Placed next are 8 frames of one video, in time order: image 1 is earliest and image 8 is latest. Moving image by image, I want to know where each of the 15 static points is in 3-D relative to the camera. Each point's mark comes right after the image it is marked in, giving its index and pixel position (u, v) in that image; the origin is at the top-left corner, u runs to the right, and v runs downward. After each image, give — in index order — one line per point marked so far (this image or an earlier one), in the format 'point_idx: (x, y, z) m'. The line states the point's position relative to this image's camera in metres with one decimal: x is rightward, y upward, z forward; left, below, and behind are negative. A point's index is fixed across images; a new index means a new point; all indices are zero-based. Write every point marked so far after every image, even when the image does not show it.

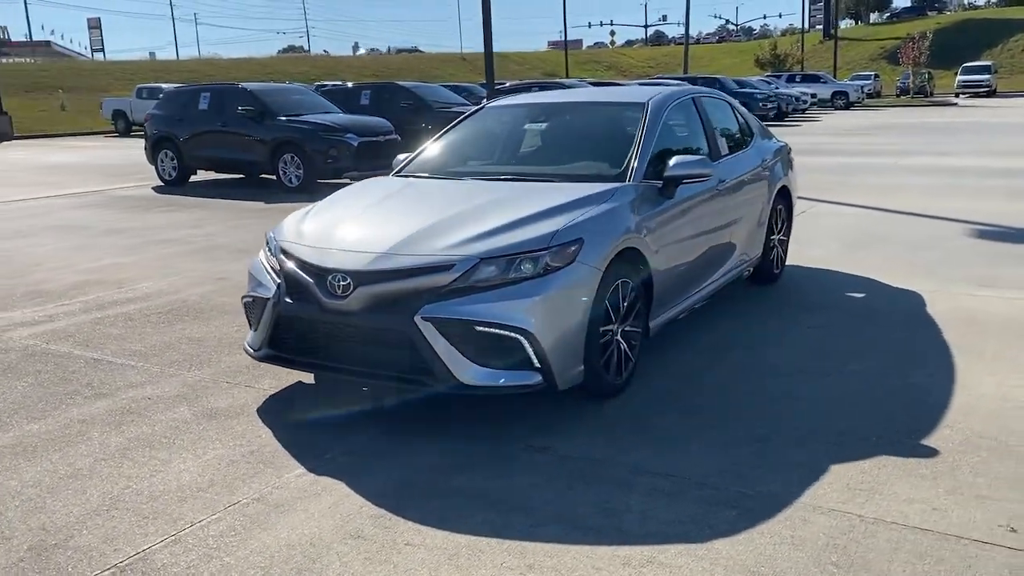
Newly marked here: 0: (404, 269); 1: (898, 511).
0: (-0.5, +0.1, +4.4) m
1: (+1.5, -0.9, +3.6) m
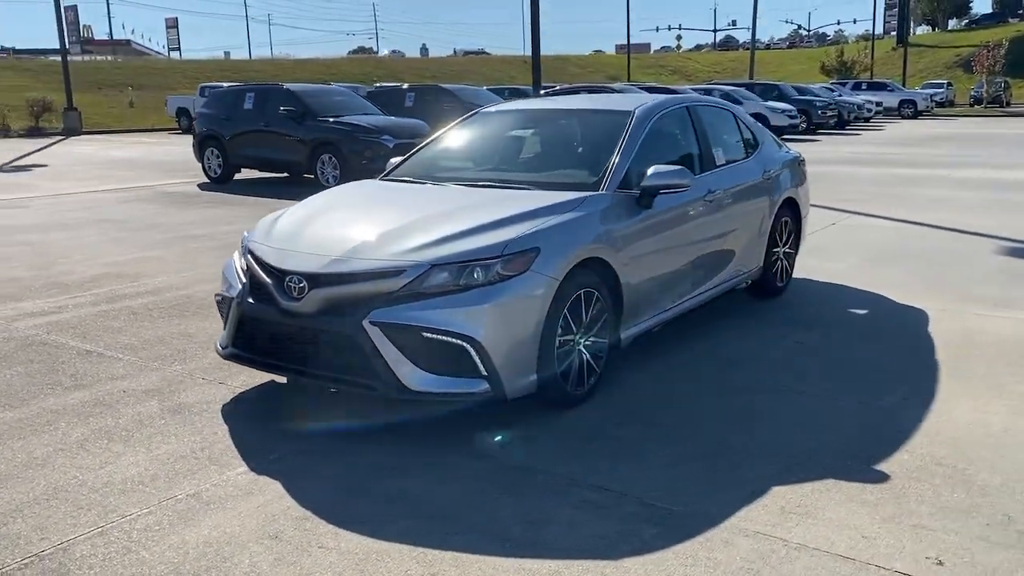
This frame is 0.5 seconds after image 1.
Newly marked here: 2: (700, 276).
0: (-0.7, +0.1, +4.4) m
1: (+1.2, -1.0, +3.5) m
2: (+1.3, +0.1, +6.3) m
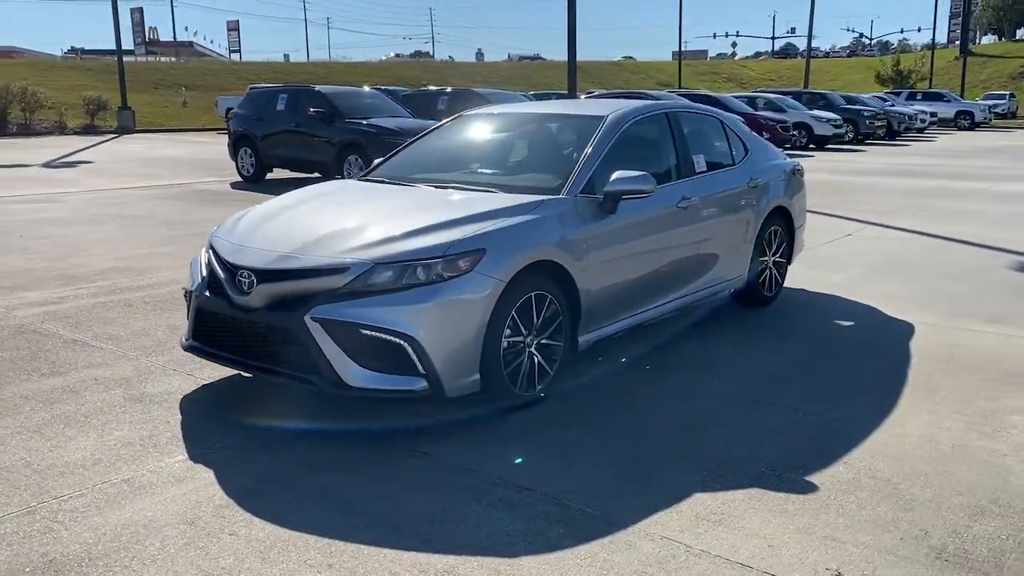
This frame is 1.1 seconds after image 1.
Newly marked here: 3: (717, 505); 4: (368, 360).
0: (-1.0, +0.1, +4.5) m
1: (+0.8, -1.0, +3.5) m
2: (+1.1, 0.0, +6.3) m
3: (+0.9, -0.9, +3.9) m
4: (-0.7, -0.4, +4.4) m
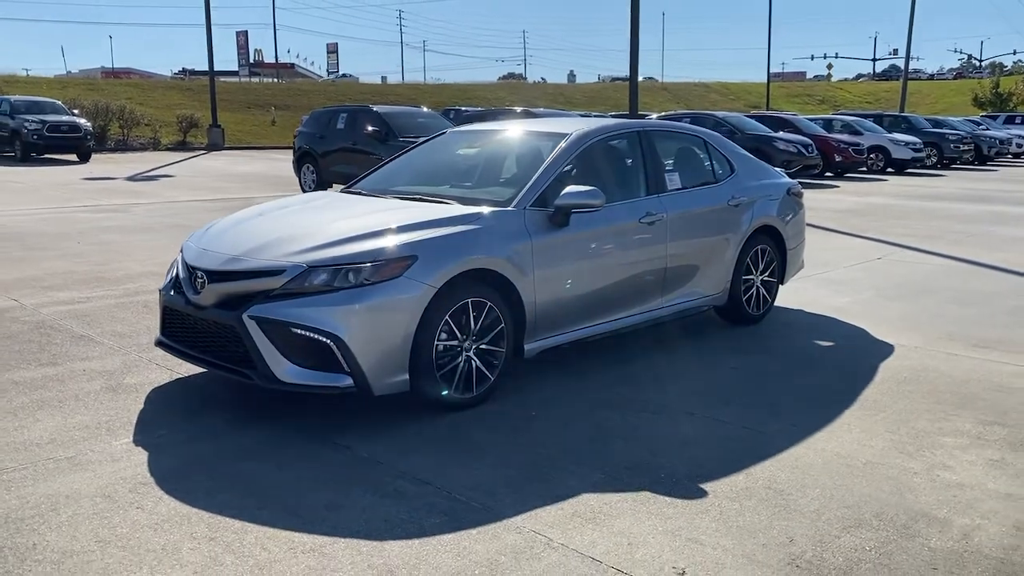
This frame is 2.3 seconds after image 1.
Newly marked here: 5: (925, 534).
0: (-1.4, +0.1, +4.8) m
1: (+0.3, -1.0, +3.6) m
2: (+0.9, -0.1, +6.4) m
3: (+0.4, -1.0, +4.0) m
4: (-1.1, -0.4, +4.7) m
5: (+1.7, -1.0, +3.8) m
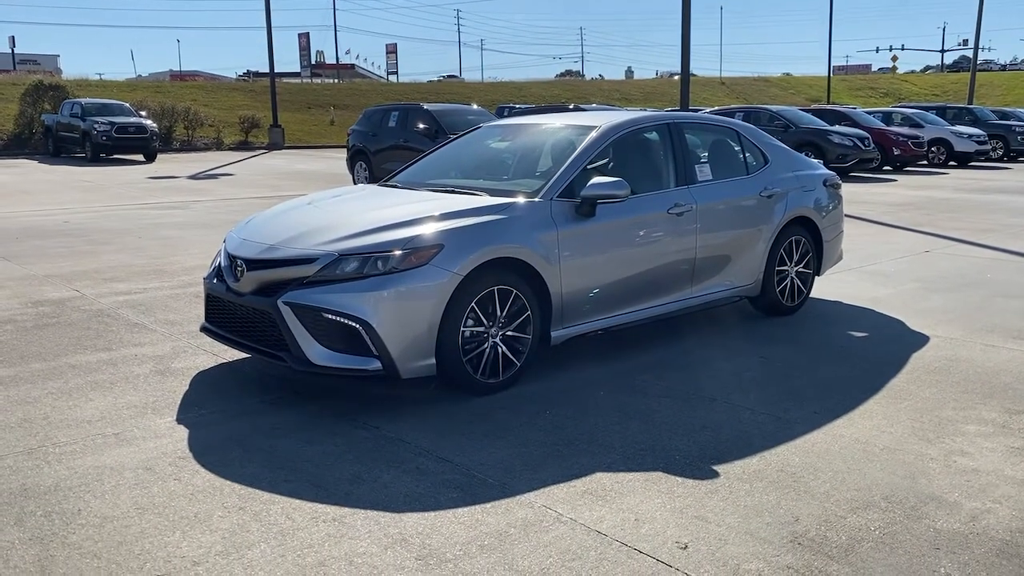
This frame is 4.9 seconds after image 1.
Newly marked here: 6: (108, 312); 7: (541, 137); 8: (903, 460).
0: (-1.3, +0.2, +5.1) m
1: (+0.4, -1.0, +3.8) m
2: (+1.1, 0.0, +6.5) m
3: (+0.5, -0.9, +4.1) m
4: (-1.0, -0.3, +4.9) m
5: (+1.8, -1.0, +3.8) m
6: (-3.4, -0.2, +7.7) m
7: (+0.2, +1.1, +6.6) m
8: (+1.9, -0.8, +4.4) m
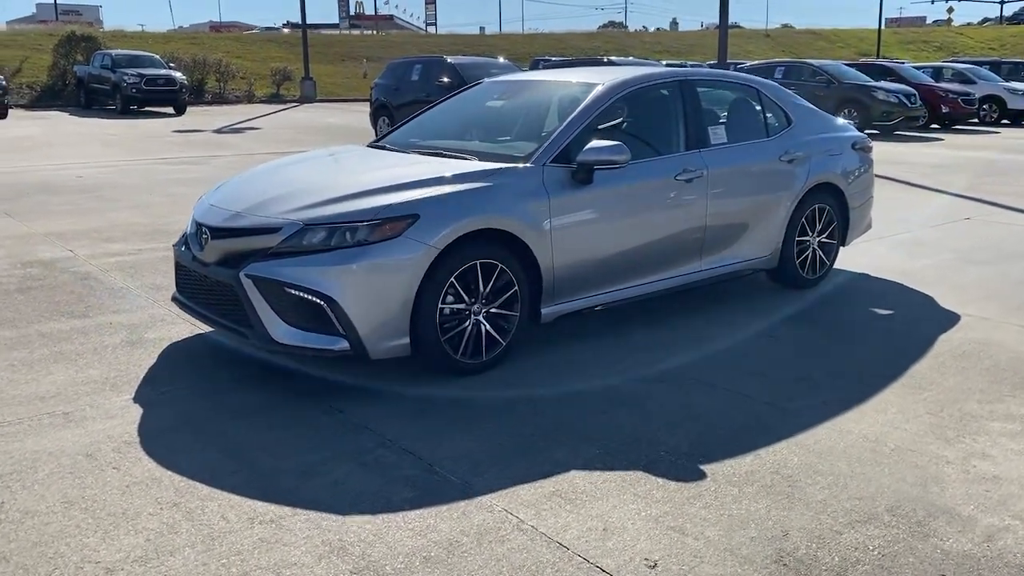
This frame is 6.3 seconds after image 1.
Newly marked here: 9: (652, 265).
0: (-1.4, +0.3, +4.7) m
1: (+0.2, -0.9, +3.4) m
2: (+1.1, +0.2, +6.0) m
3: (+0.3, -0.8, +3.7) m
4: (-1.1, -0.1, +4.6) m
5: (+1.6, -0.9, +3.4) m
6: (-3.4, +0.1, +7.4) m
7: (+0.2, +1.3, +6.1) m
8: (+1.8, -0.8, +4.0) m
9: (+0.9, +0.1, +5.9) m
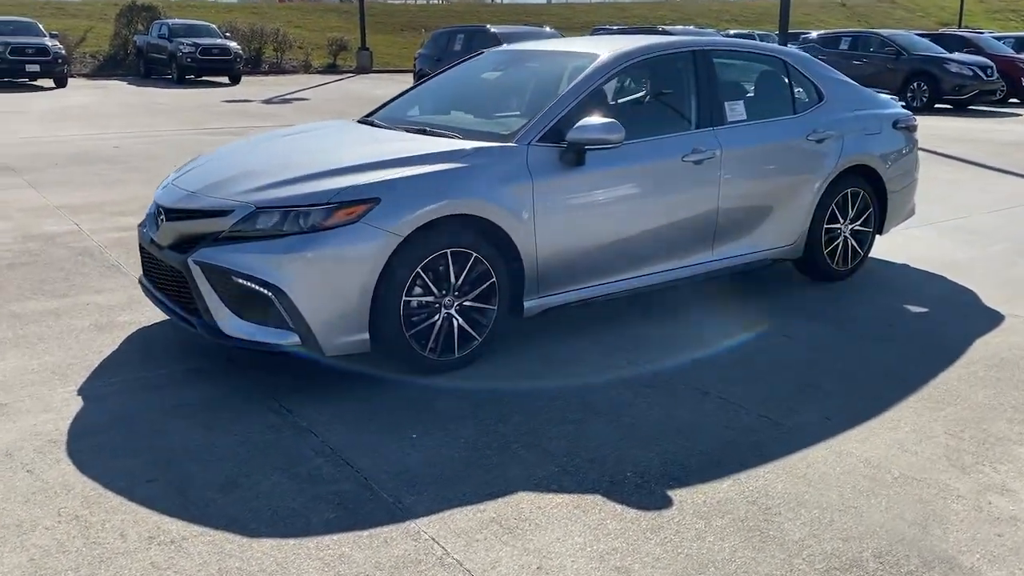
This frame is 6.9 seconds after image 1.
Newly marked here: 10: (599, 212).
0: (-1.5, +0.4, +4.4) m
1: (-0.1, -0.9, +3.0) m
2: (+1.0, +0.2, +5.5) m
3: (+0.1, -0.8, +3.3) m
4: (-1.3, -0.1, +4.2) m
5: (+1.3, -1.0, +2.9) m
6: (-3.4, +0.3, +7.2) m
7: (+0.2, +1.4, +5.6) m
8: (+1.5, -0.8, +3.4) m
9: (+0.8, +0.2, +5.4) m
10: (+0.5, +0.4, +5.0) m
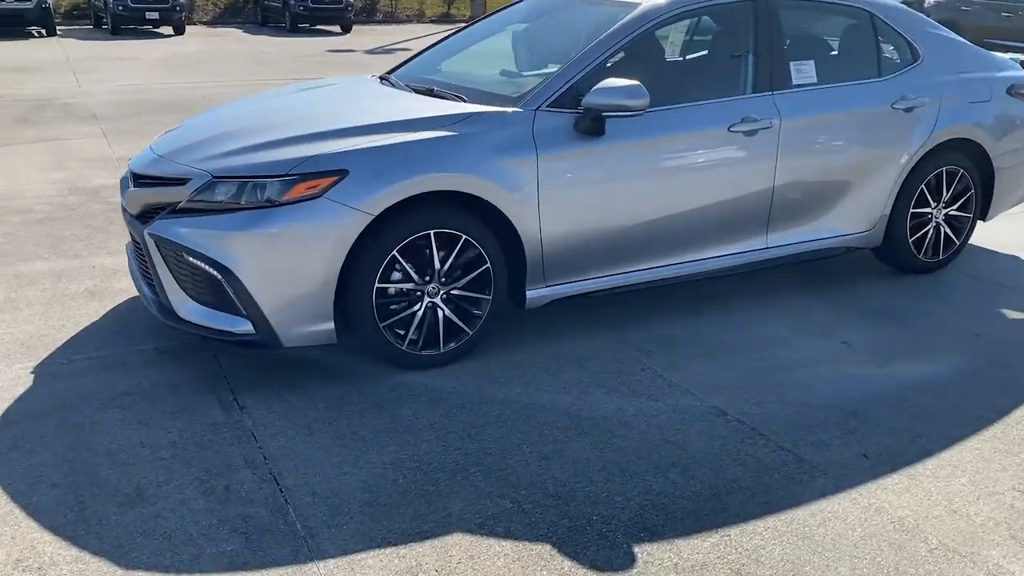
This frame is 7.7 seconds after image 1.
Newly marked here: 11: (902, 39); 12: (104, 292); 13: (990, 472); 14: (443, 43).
0: (-1.5, +0.5, +4.0) m
1: (-0.3, -0.9, +2.5) m
2: (+1.1, +0.3, +4.7) m
3: (-0.2, -0.8, +2.8) m
4: (-1.3, 0.0, +3.8) m
5: (+1.0, -1.0, +2.2) m
6: (-3.0, +0.6, +7.0) m
7: (+0.3, +1.5, +4.9) m
8: (+1.3, -0.9, +2.7) m
9: (+0.9, +0.2, +4.6) m
10: (+0.5, +0.5, +4.3) m
11: (+2.3, +1.5, +5.3) m
12: (-2.3, 0.0, +5.1) m
13: (+1.8, -0.7, +3.3) m
14: (-0.4, +1.5, +5.5) m
